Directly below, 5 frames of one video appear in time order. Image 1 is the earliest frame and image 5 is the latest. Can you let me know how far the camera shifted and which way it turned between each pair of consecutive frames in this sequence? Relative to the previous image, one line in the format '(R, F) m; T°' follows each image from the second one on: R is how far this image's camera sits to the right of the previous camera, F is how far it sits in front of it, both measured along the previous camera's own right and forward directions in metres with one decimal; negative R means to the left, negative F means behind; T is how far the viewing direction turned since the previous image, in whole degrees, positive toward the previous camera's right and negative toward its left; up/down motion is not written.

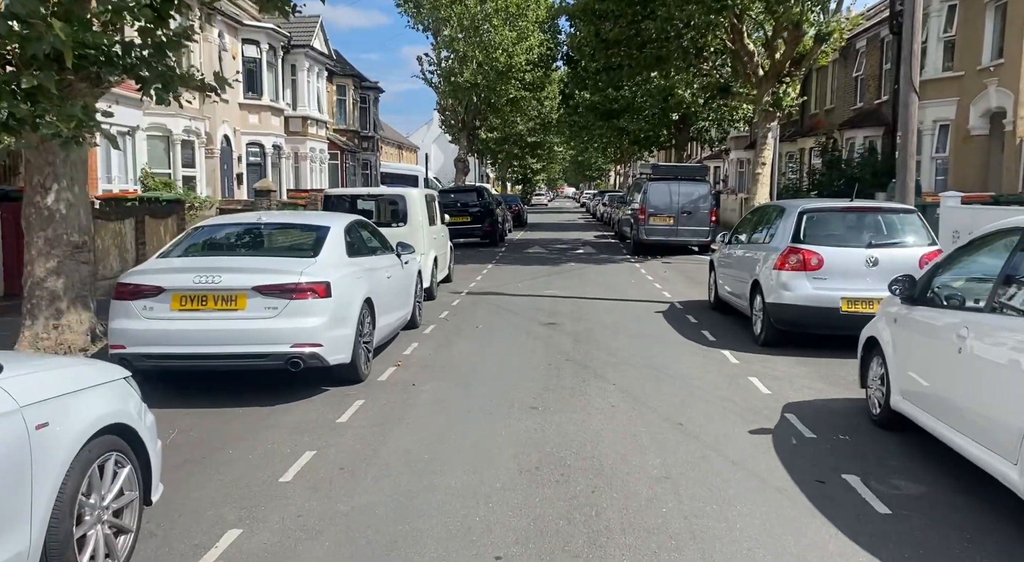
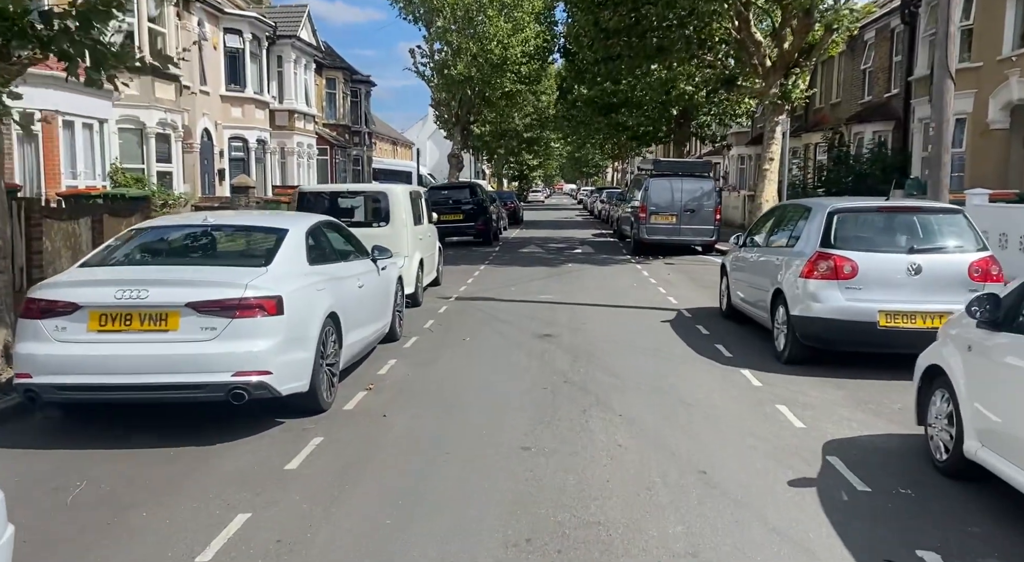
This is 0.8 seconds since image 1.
(+0.1, +1.0) m; 0°
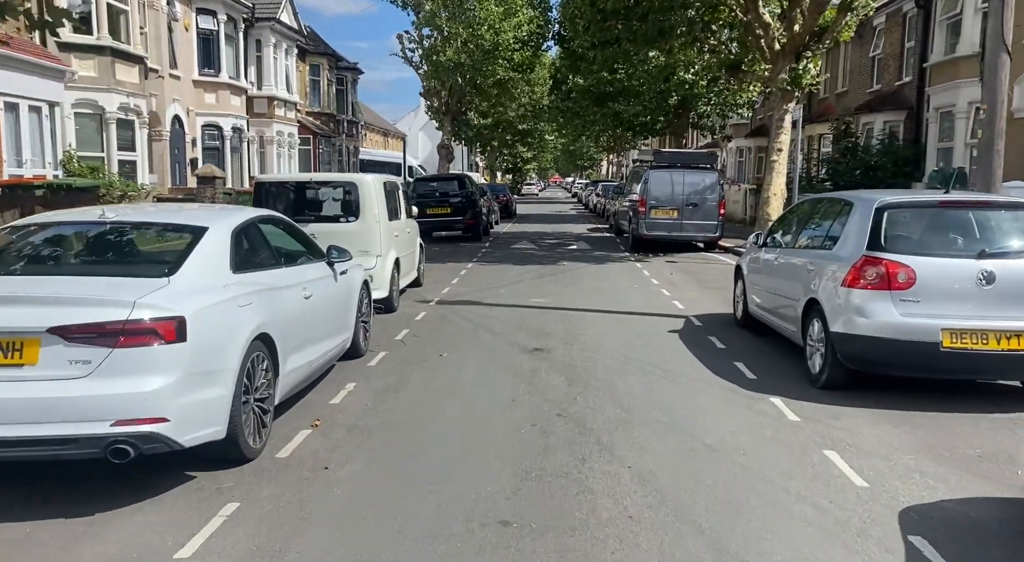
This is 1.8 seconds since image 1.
(+0.1, +1.3) m; 0°
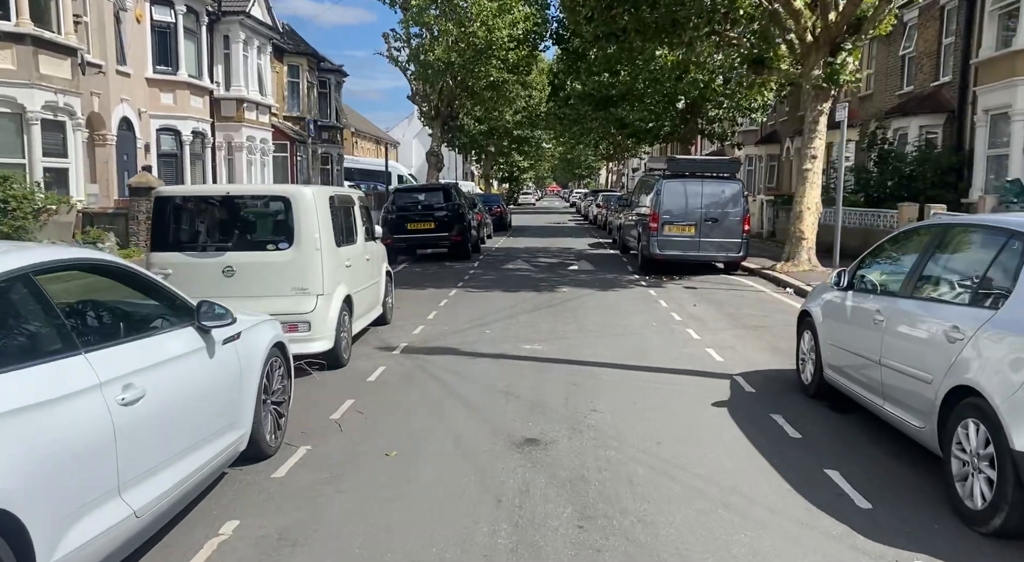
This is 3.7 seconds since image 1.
(+0.1, +2.5) m; 0°
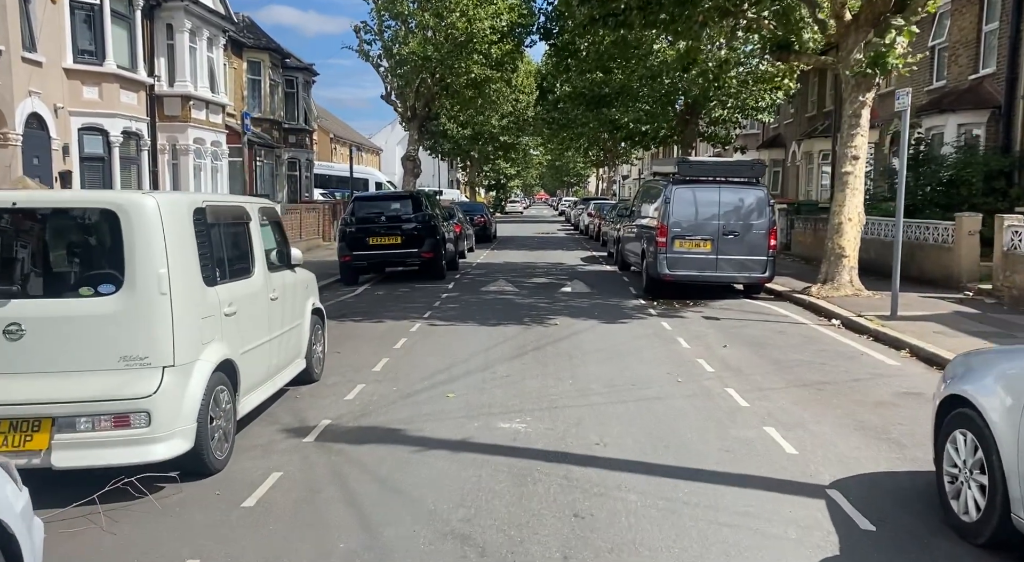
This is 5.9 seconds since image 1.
(+0.1, +2.8) m; +1°
